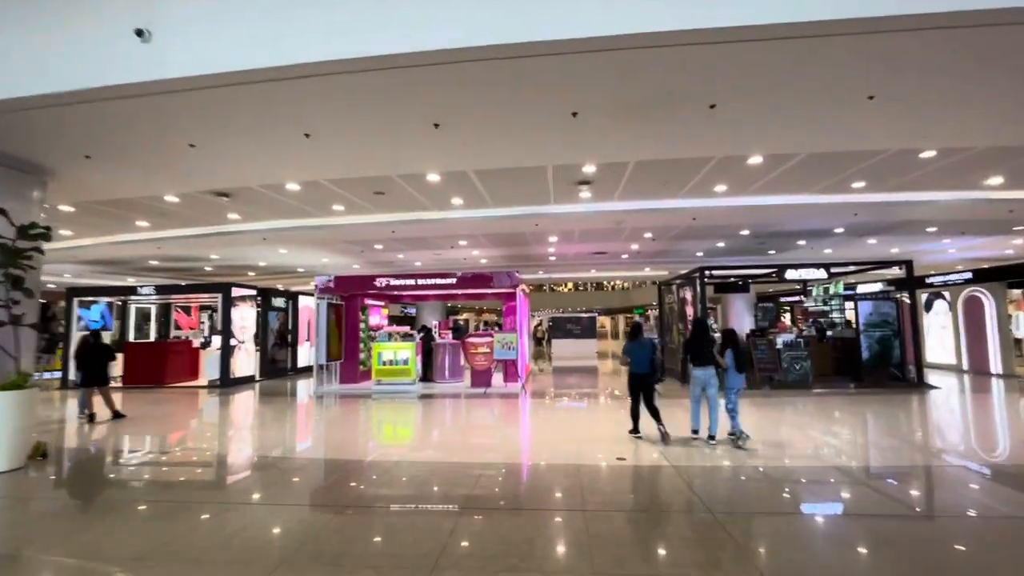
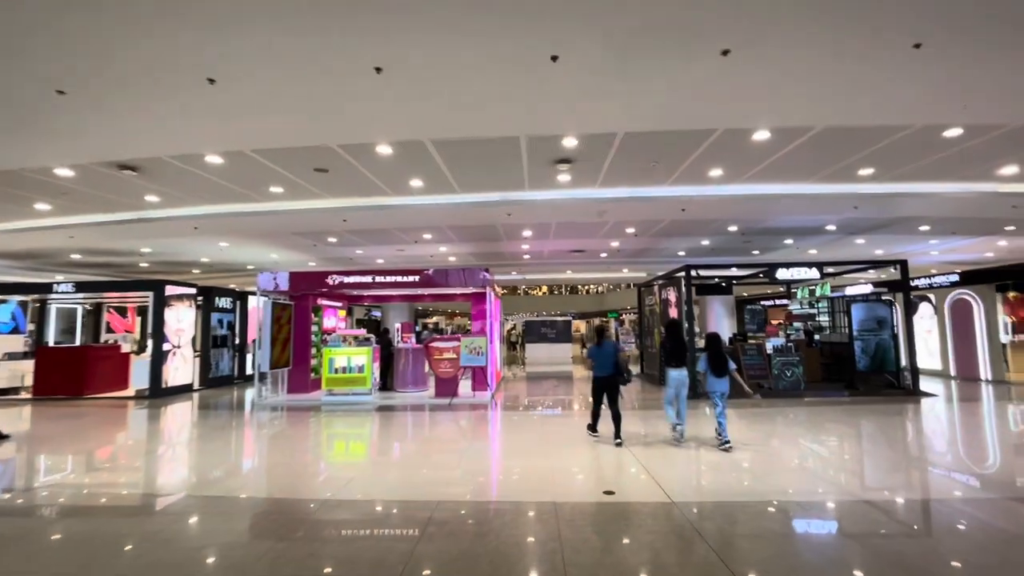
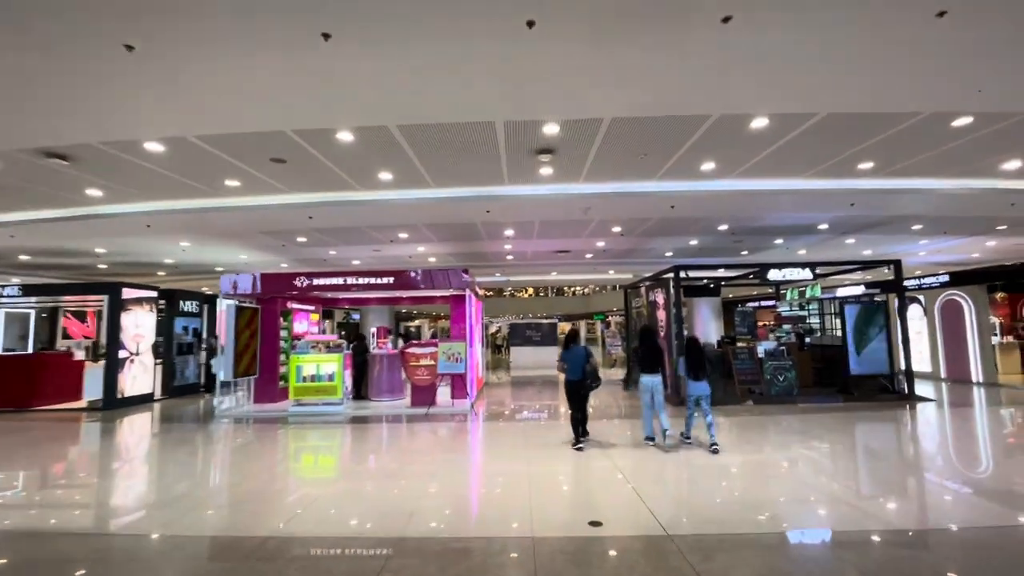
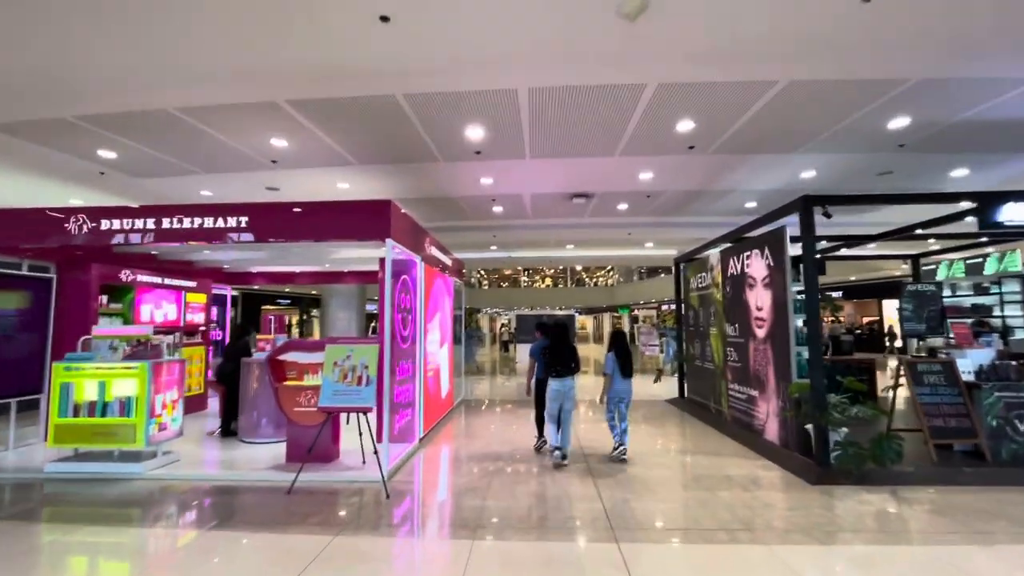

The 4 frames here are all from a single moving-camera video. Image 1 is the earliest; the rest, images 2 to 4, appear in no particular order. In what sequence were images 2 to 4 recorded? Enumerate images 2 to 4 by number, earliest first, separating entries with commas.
2, 3, 4
